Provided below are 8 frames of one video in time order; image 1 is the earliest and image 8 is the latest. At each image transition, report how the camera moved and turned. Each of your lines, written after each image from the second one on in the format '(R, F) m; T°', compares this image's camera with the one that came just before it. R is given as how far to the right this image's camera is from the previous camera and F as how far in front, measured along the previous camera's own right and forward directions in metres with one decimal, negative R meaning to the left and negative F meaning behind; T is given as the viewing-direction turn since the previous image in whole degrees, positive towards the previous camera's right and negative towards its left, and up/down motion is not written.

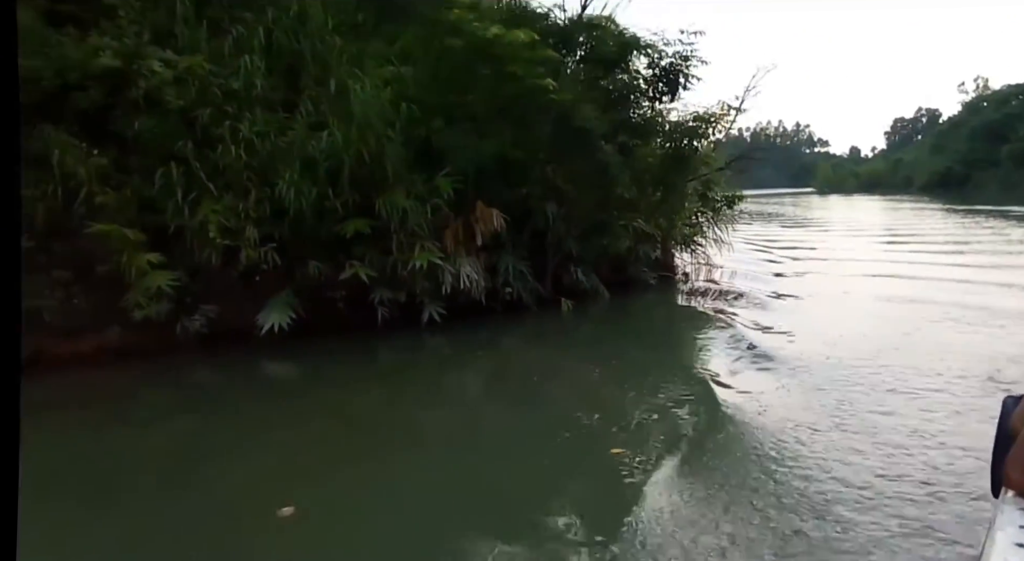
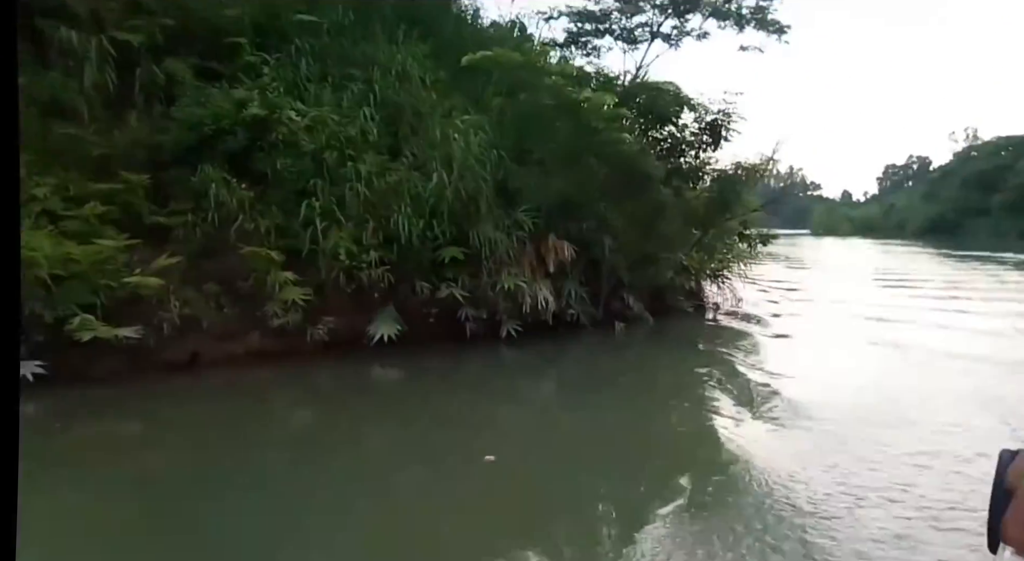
(-0.5, -0.5) m; 0°
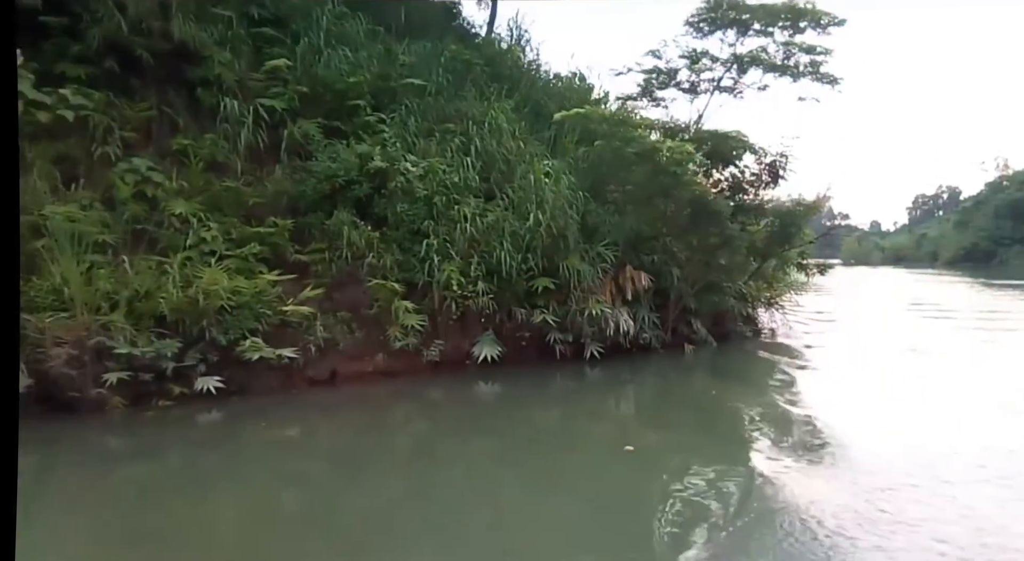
(-0.4, -0.5) m; -2°
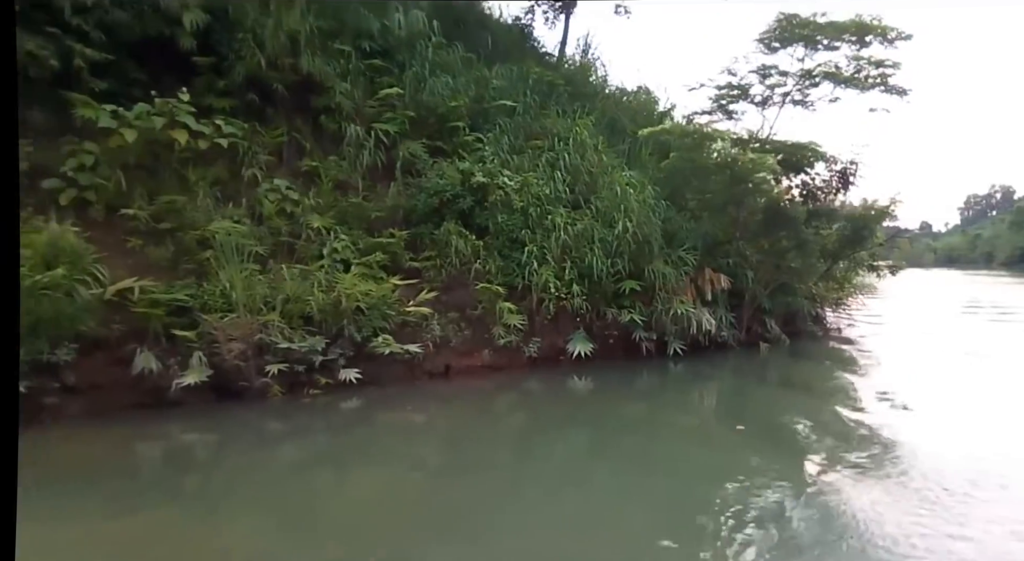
(-0.4, -0.4) m; -3°
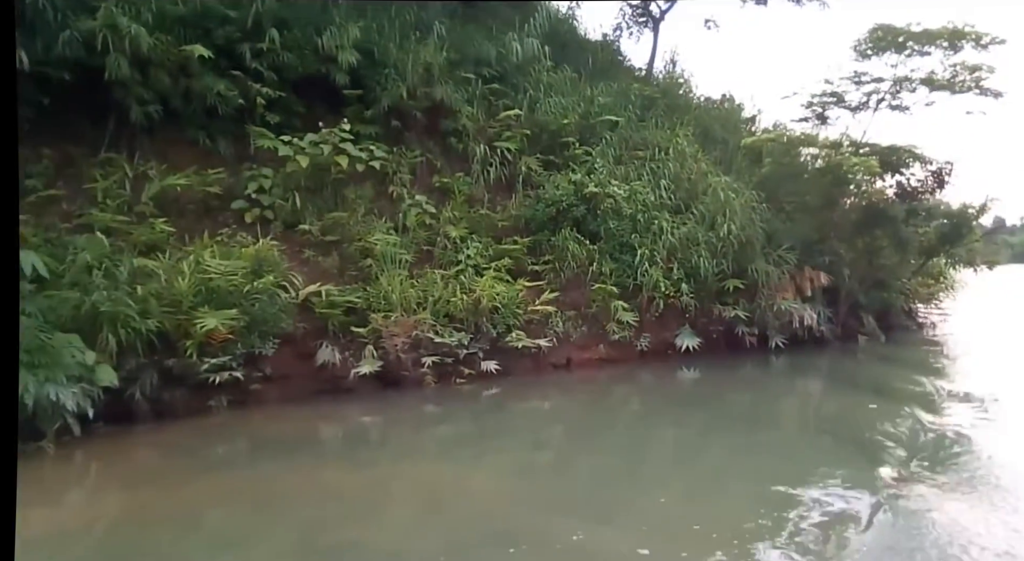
(-0.5, -0.5) m; -5°
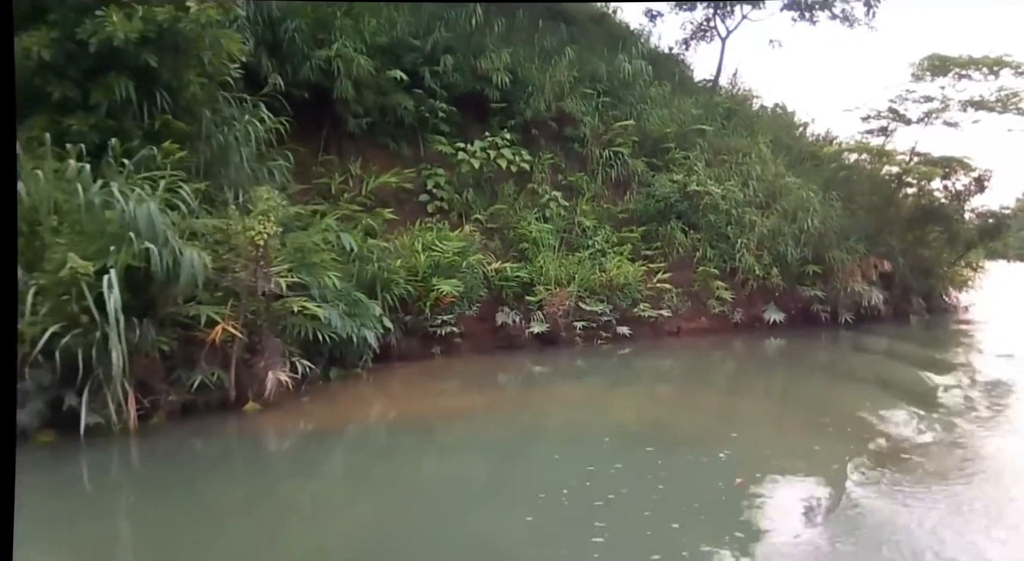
(-1.1, -1.0) m; 0°
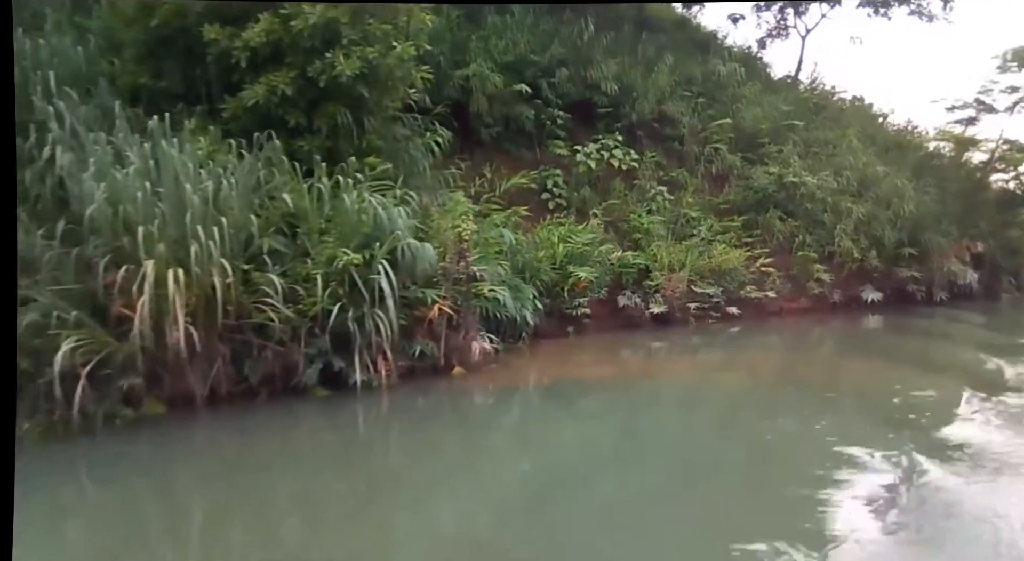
(-0.6, -0.6) m; -5°
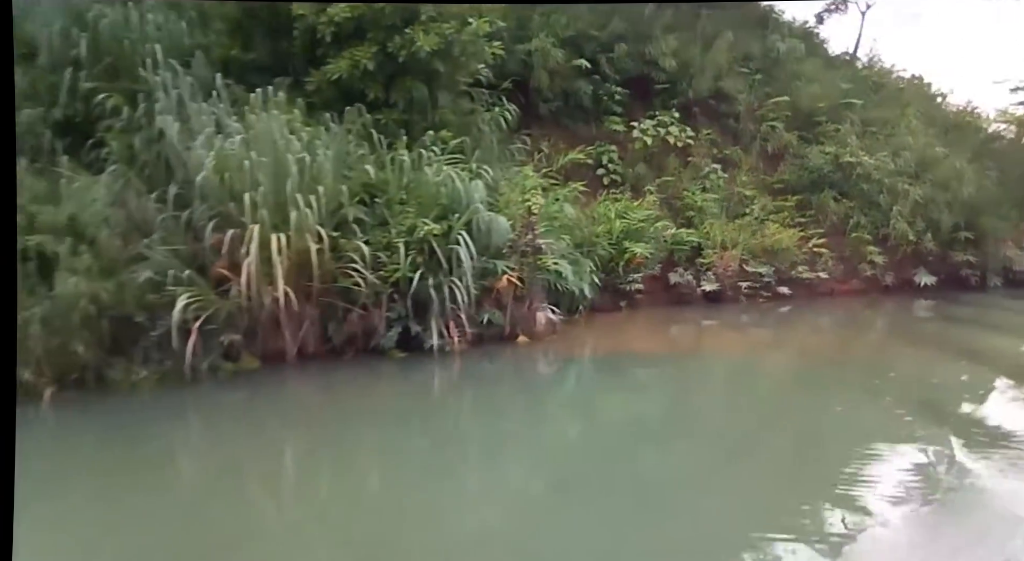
(-0.2, -0.2) m; -3°
